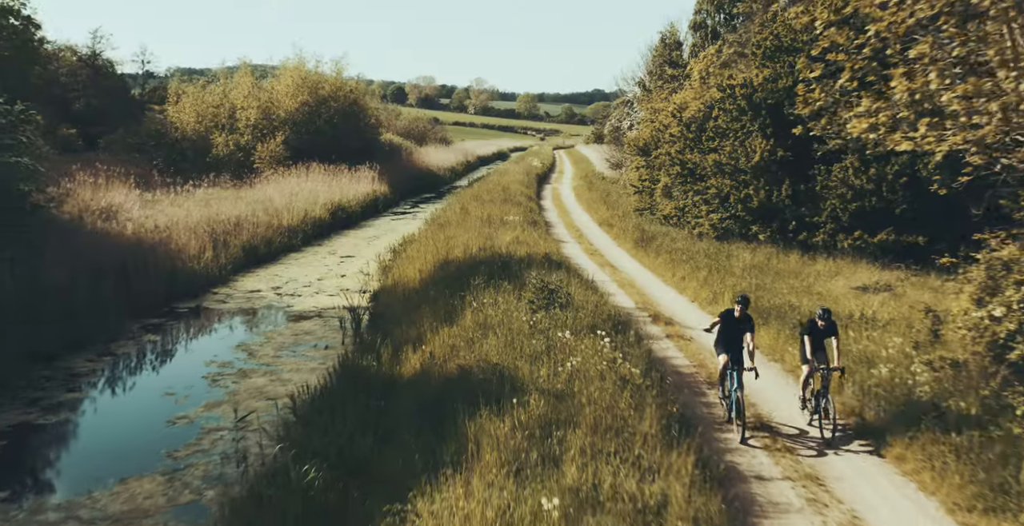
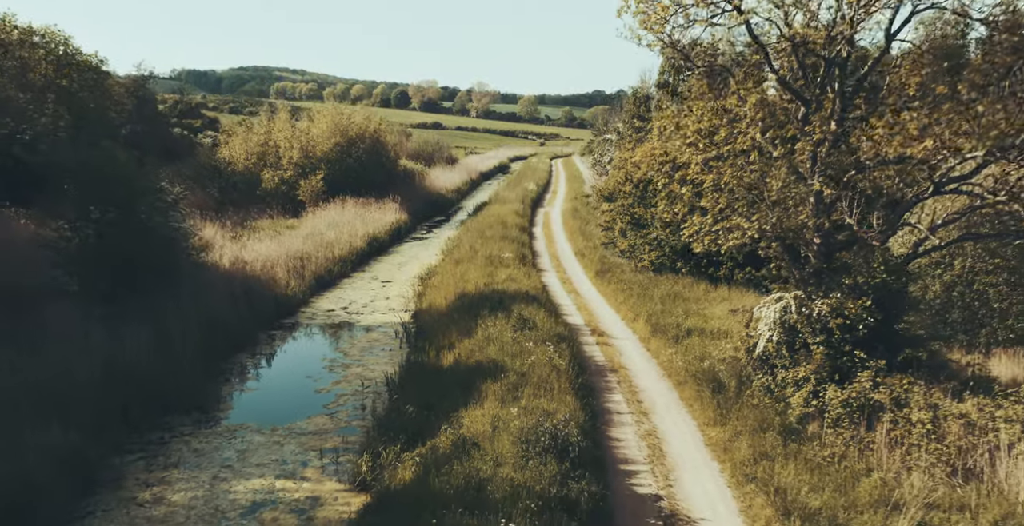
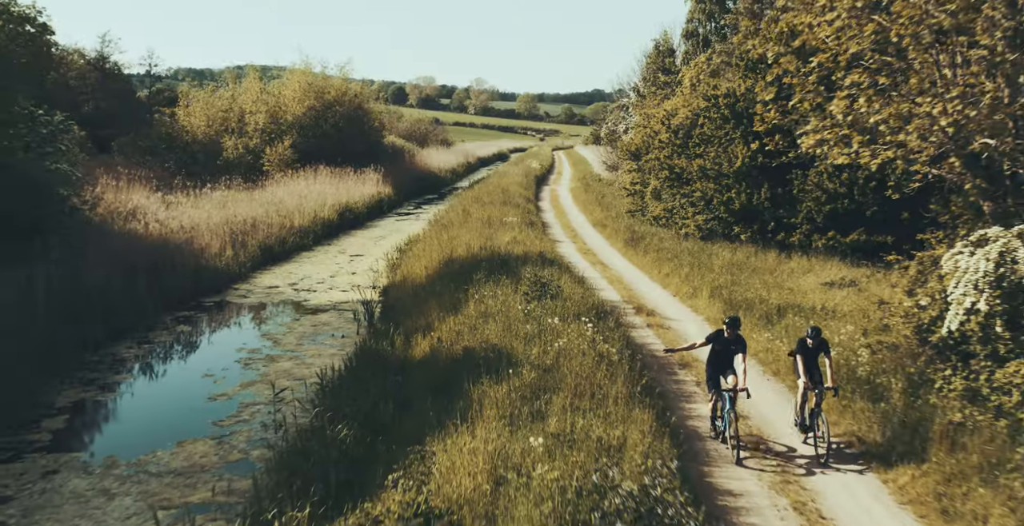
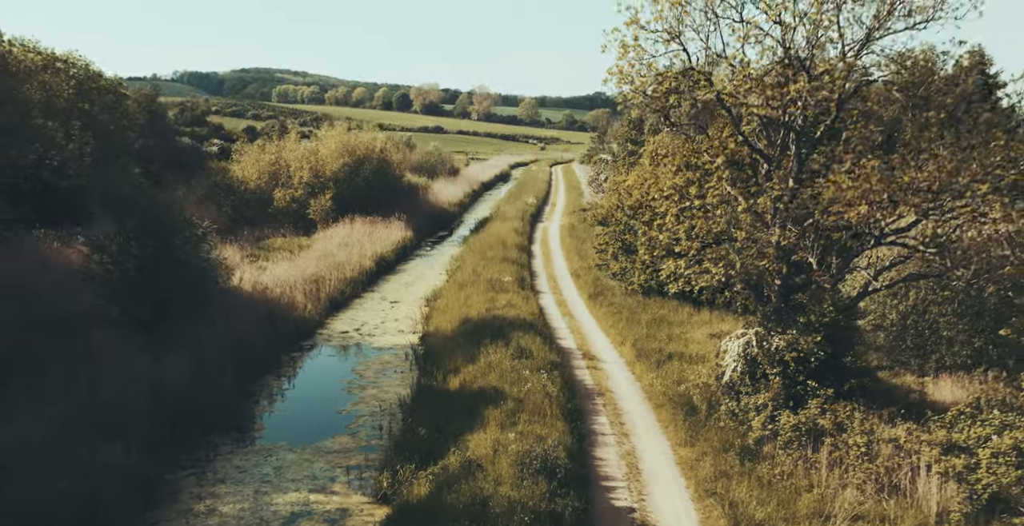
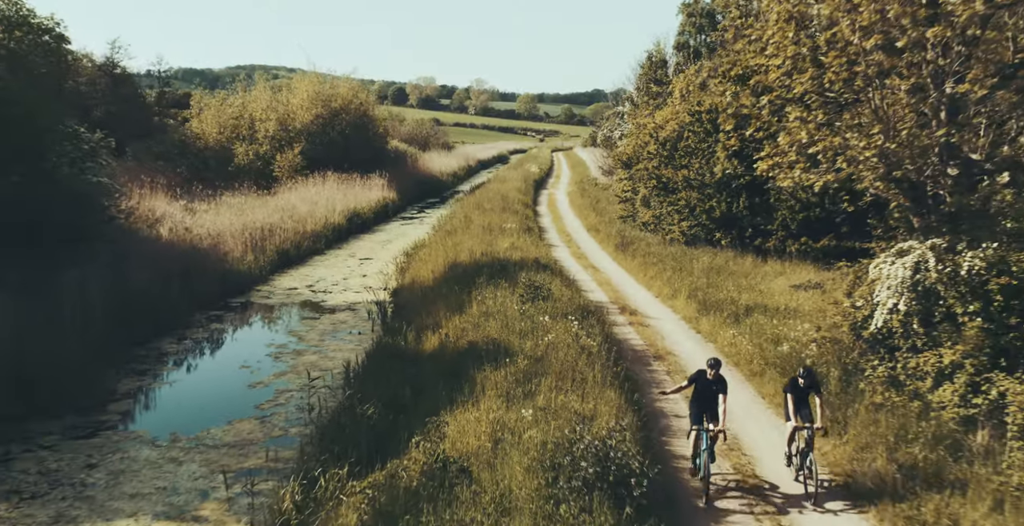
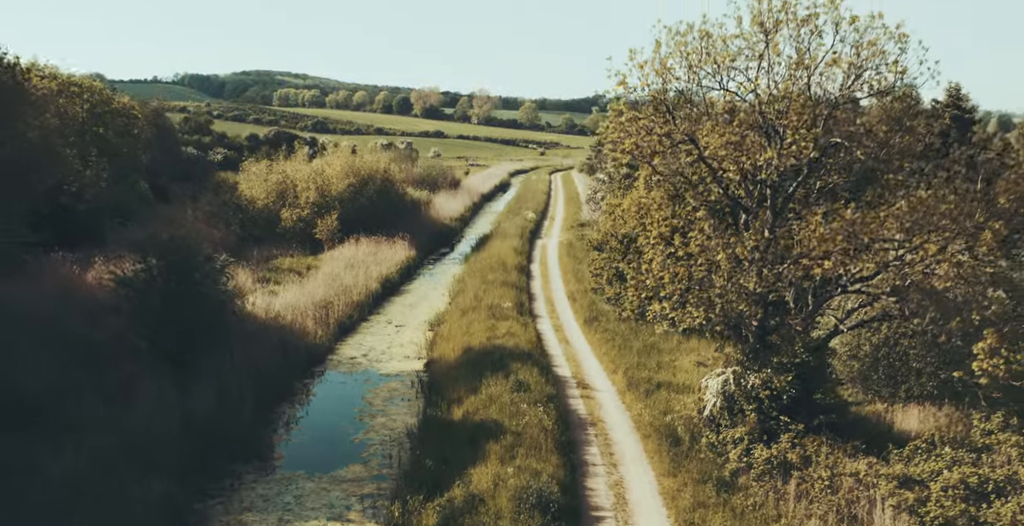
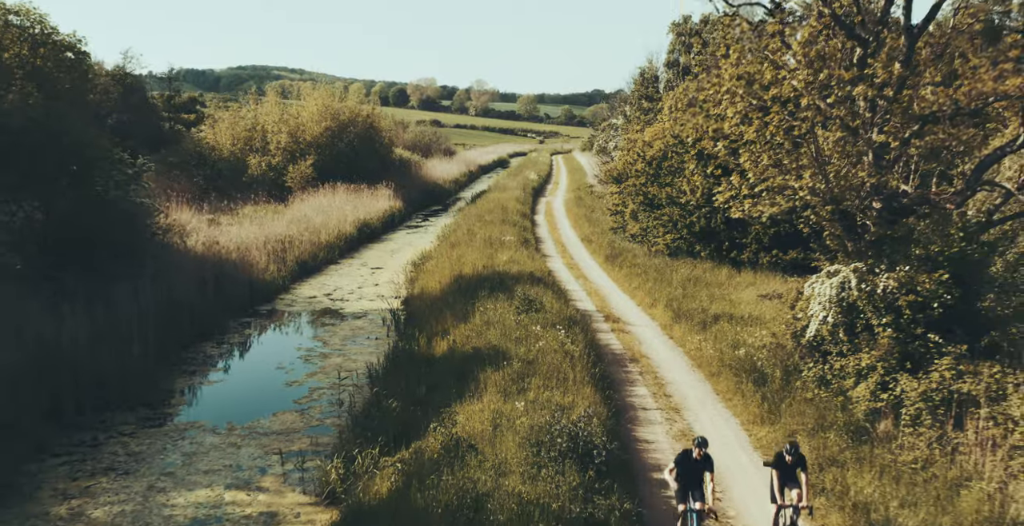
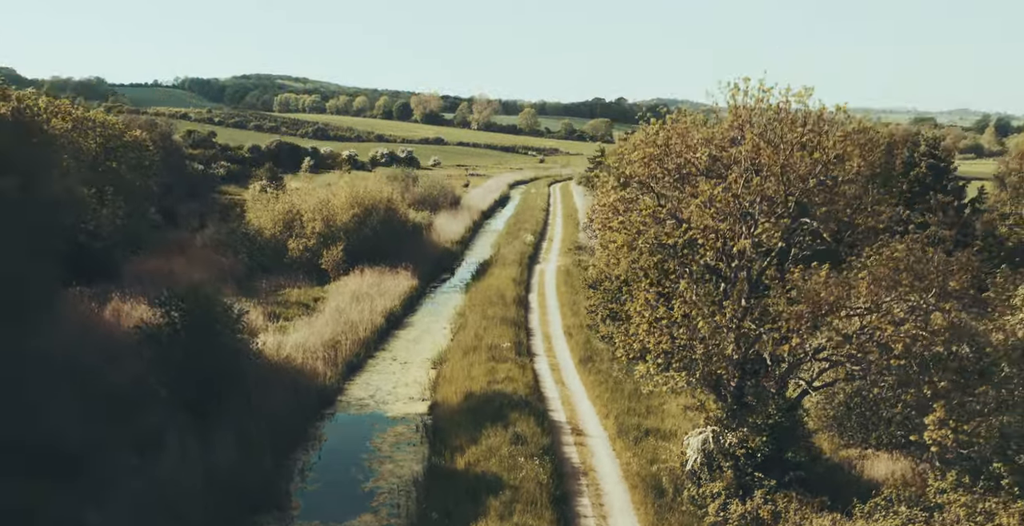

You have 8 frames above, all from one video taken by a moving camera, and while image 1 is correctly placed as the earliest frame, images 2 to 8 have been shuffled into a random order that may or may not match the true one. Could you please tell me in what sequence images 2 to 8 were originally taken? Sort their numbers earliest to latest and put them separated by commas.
3, 5, 7, 2, 4, 6, 8
